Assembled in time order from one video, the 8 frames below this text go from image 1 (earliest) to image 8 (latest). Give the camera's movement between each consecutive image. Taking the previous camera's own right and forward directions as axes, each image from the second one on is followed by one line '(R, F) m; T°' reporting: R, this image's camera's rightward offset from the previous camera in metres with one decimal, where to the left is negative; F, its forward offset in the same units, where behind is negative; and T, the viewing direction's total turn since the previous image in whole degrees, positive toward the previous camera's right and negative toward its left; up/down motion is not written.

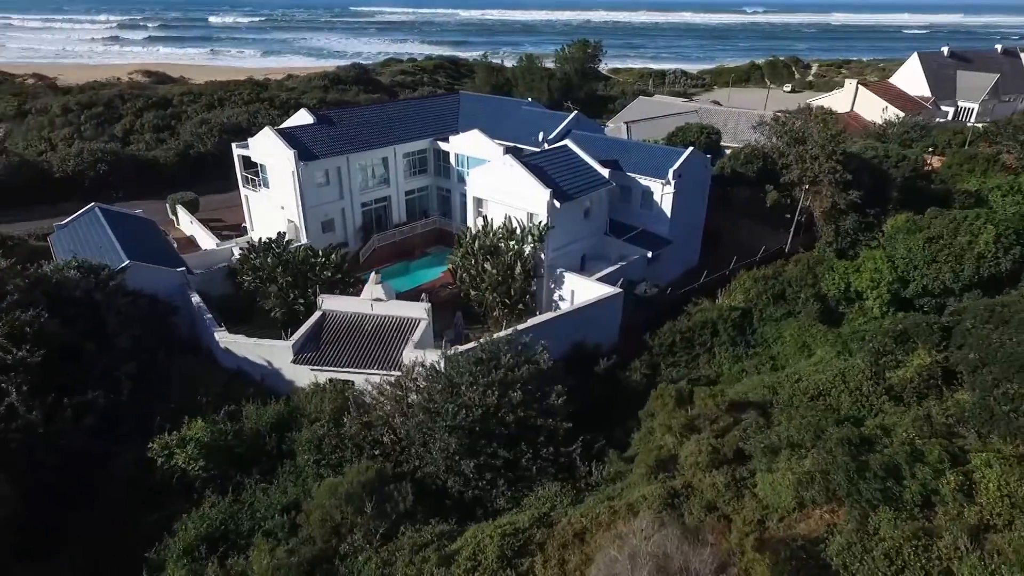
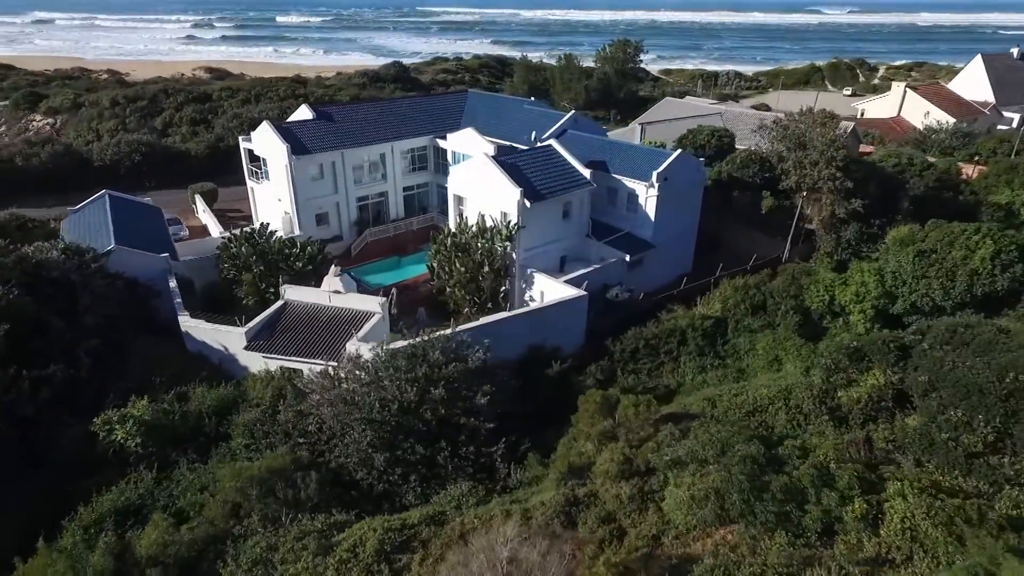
(+3.4, +0.2) m; -5°
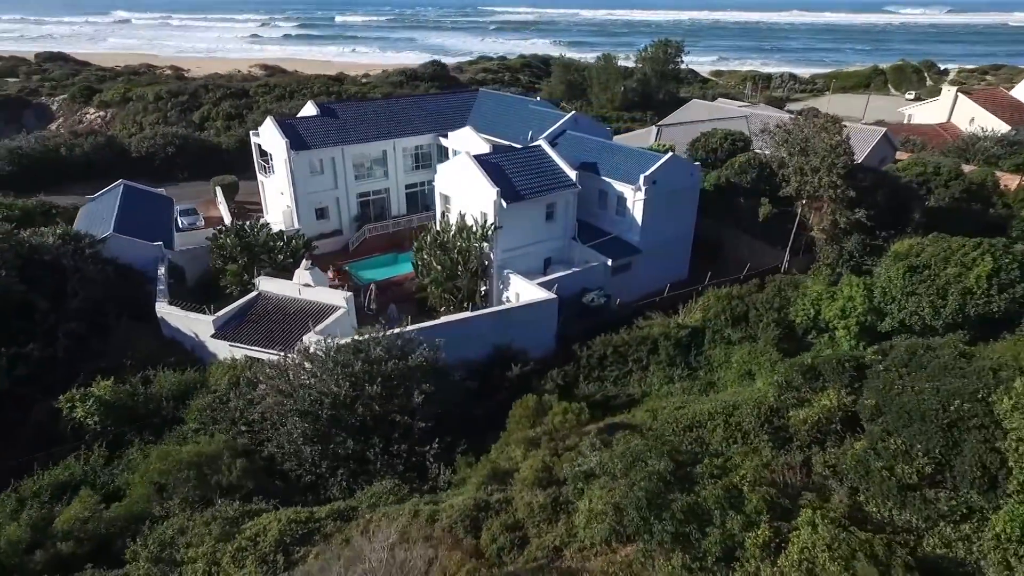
(+2.9, +0.3) m; -5°
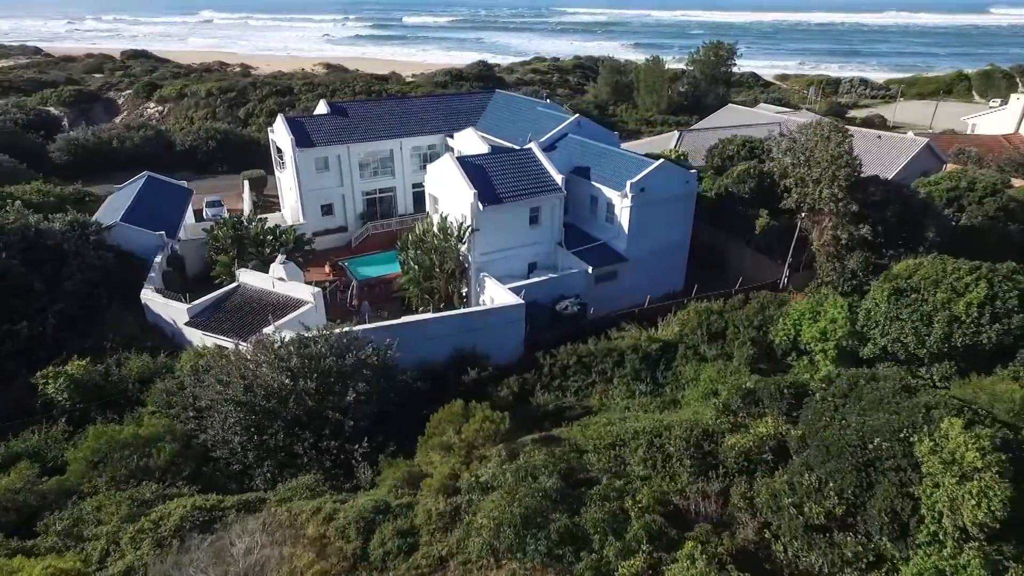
(+3.3, +0.4) m; -6°
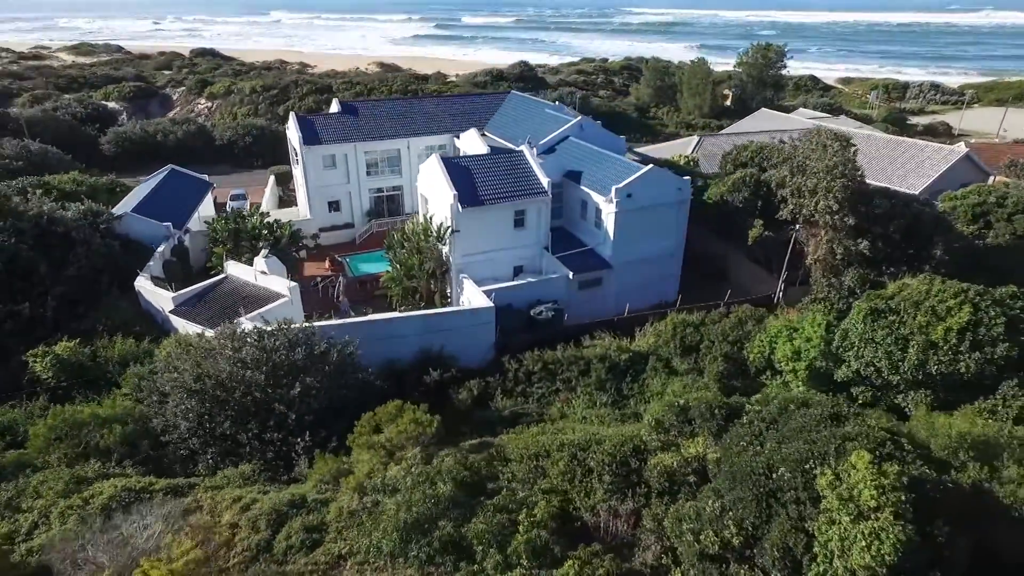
(+2.9, +0.3) m; -5°
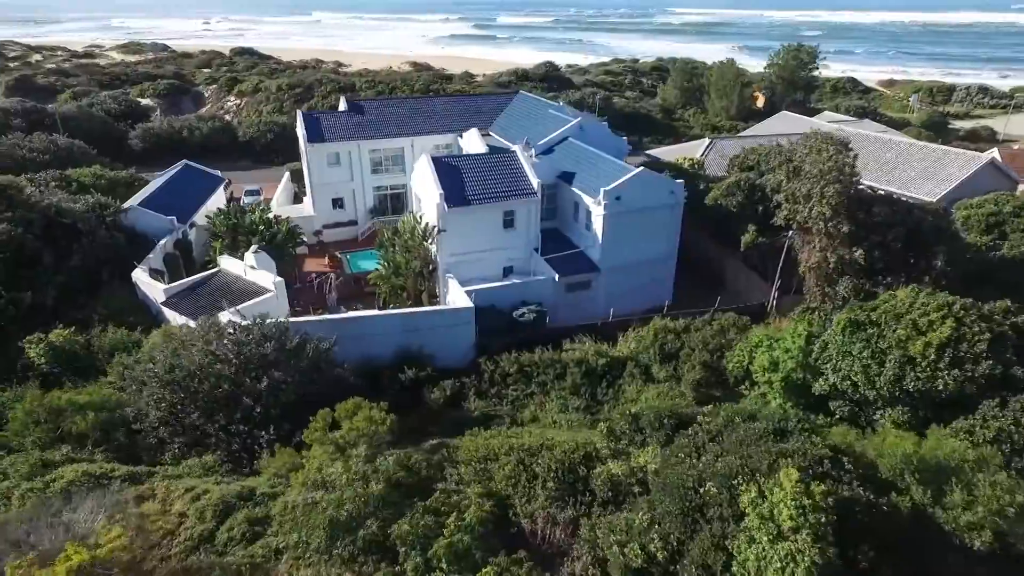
(+1.9, +0.2) m; -3°
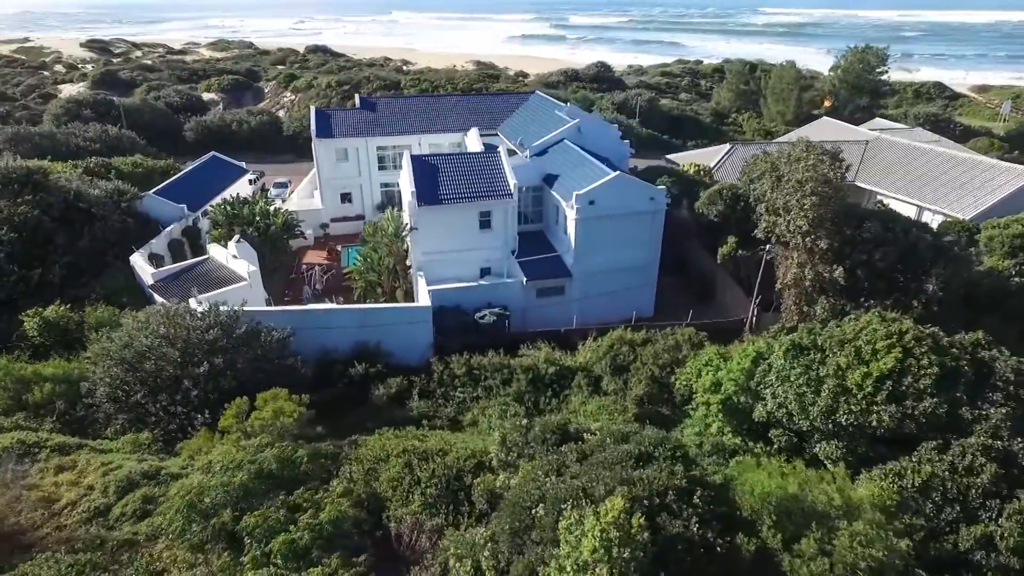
(+3.8, +0.5) m; -7°
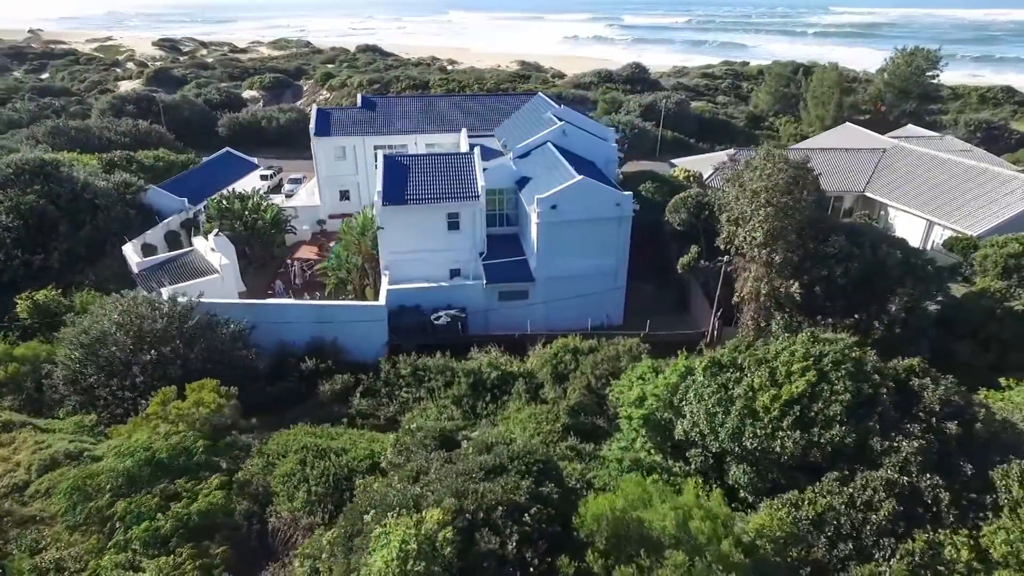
(+3.4, +0.3) m; -5°
